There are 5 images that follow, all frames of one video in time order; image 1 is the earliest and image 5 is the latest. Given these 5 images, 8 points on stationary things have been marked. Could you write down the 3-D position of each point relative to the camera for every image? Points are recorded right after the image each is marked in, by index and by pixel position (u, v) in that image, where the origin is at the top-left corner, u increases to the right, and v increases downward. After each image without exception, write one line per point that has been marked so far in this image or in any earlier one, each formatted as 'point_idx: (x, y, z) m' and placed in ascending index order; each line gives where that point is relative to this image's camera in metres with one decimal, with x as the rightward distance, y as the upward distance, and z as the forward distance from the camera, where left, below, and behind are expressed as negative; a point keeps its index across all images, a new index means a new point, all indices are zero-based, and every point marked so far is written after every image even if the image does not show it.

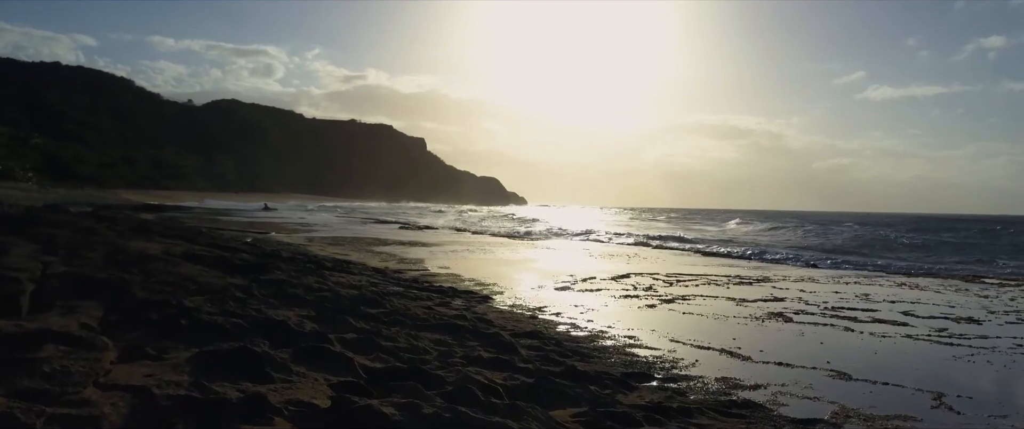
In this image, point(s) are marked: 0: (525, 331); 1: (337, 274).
0: (+0.2, -1.4, +7.5) m
1: (-3.1, -1.1, +11.3) m
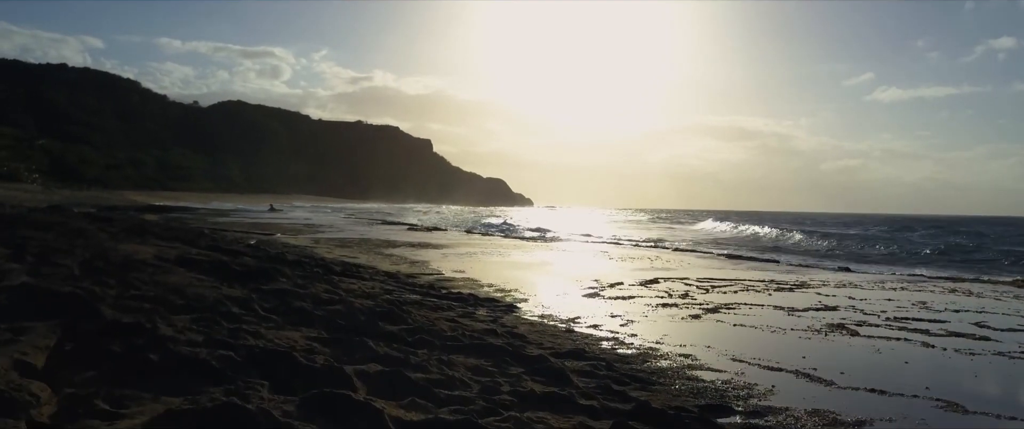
0: (+0.6, -1.4, +6.5) m
1: (-2.7, -1.1, +10.3) m
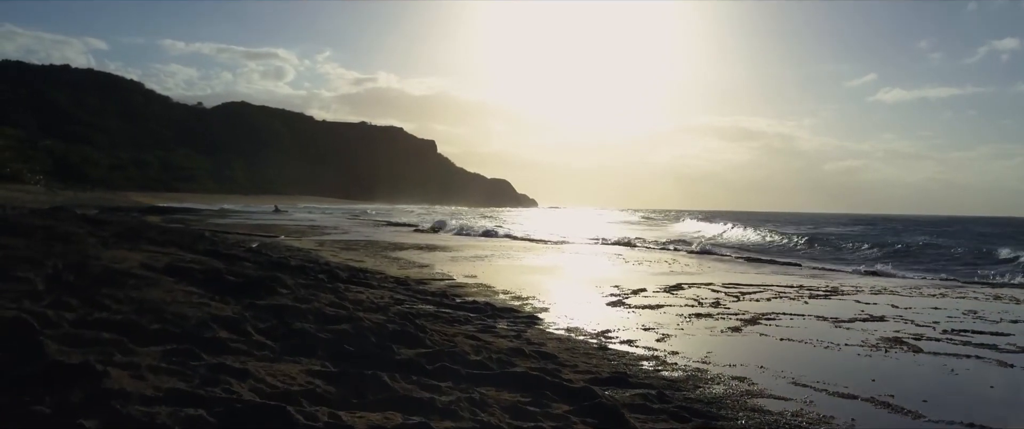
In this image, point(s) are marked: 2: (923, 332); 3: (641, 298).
0: (+0.9, -1.4, +5.6) m
1: (-2.3, -1.1, +9.5) m
2: (+5.8, -1.6, +9.0) m
3: (+2.5, -1.6, +12.2) m
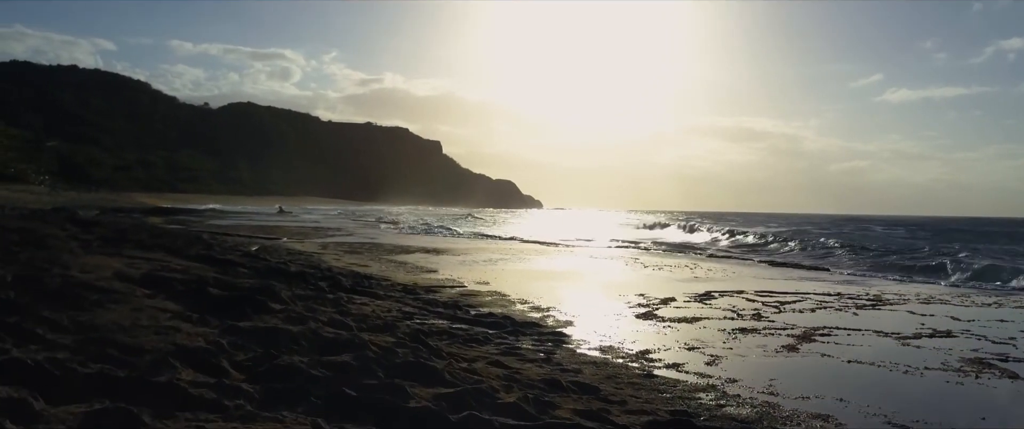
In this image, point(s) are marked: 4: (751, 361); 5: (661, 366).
0: (+1.1, -1.4, +4.6) m
1: (-2.0, -1.1, +8.4) m
2: (+6.1, -1.7, +7.9) m
3: (+2.8, -1.6, +11.2) m
4: (+2.7, -1.6, +7.1) m
5: (+1.5, -1.6, +6.6) m
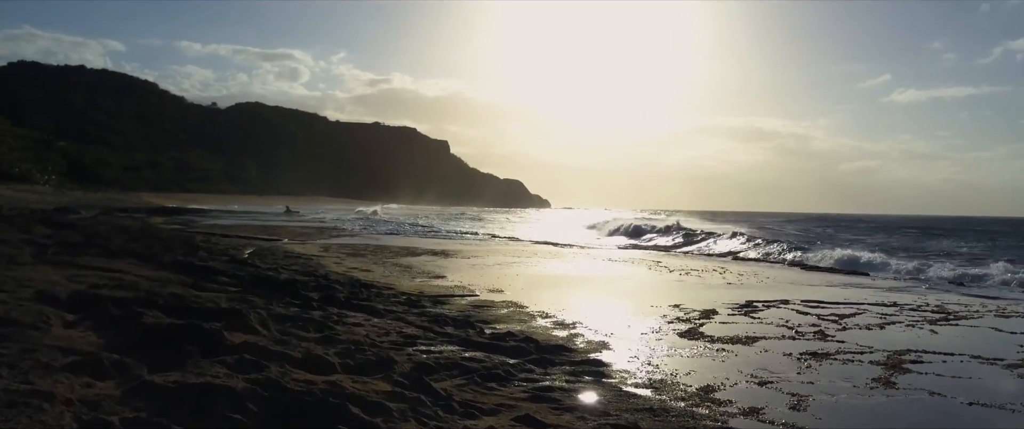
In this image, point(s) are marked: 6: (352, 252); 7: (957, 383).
0: (+1.3, -1.5, +3.1) m
1: (-1.8, -1.2, +7.0) m
2: (+6.3, -1.7, +6.3) m
3: (+3.1, -1.6, +9.7) m
4: (+2.9, -1.6, +5.6) m
5: (+1.8, -1.6, +5.1) m
6: (-4.8, -1.1, +19.3) m
7: (+4.4, -1.7, +6.4) m
